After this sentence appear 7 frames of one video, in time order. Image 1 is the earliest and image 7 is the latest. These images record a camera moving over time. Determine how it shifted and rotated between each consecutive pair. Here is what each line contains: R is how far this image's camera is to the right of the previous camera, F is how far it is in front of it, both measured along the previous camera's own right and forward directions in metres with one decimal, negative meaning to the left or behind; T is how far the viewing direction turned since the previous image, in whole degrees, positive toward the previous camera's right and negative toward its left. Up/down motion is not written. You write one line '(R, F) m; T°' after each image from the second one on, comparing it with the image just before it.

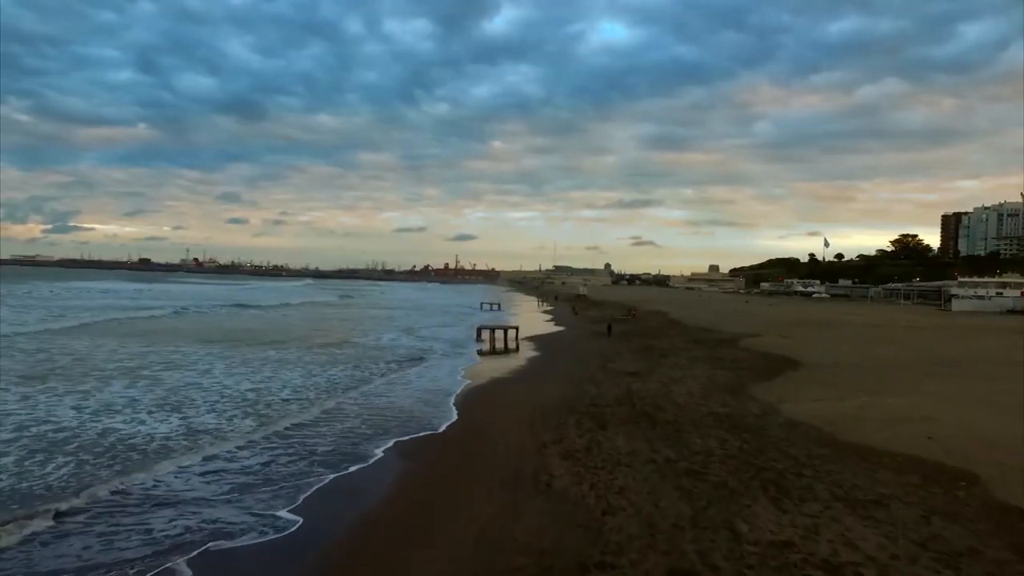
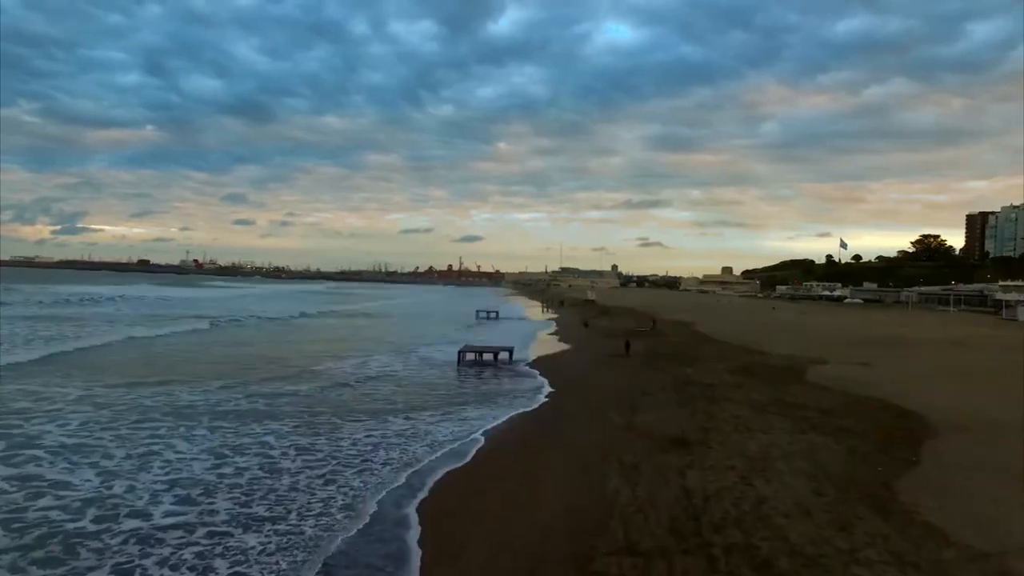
(+0.4, +5.3) m; -1°
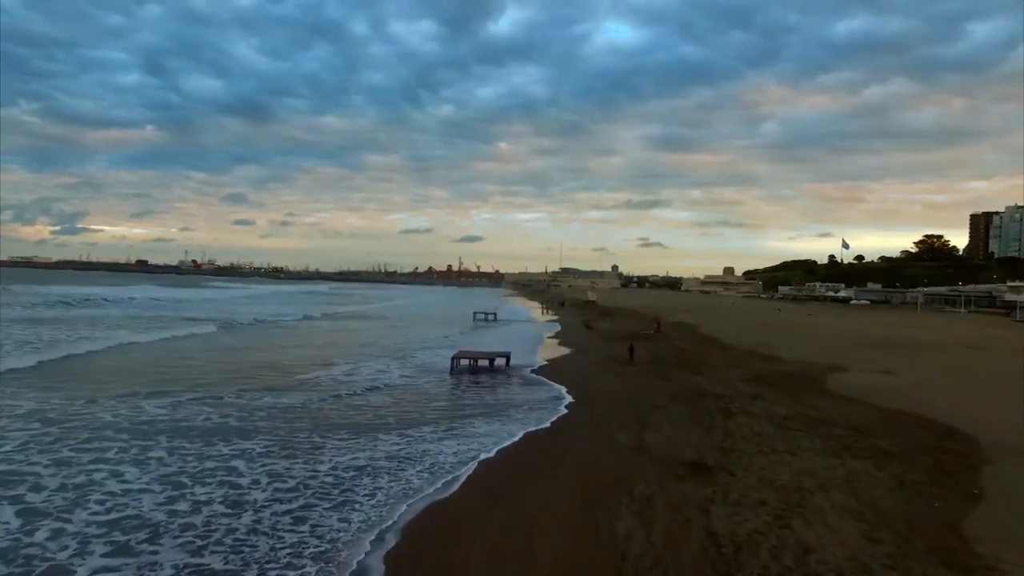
(+0.1, +1.2) m; 0°
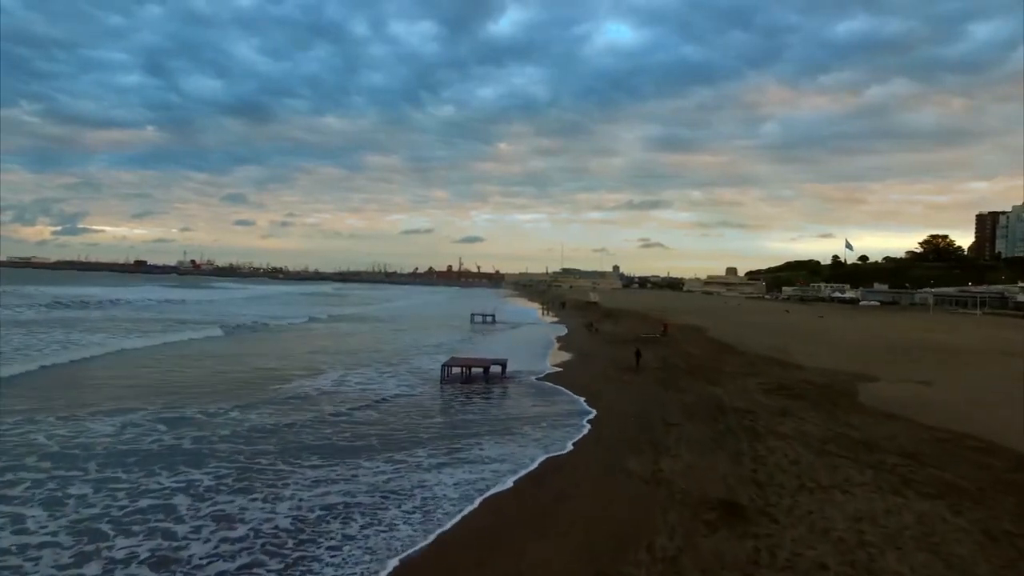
(+0.1, +1.4) m; 0°
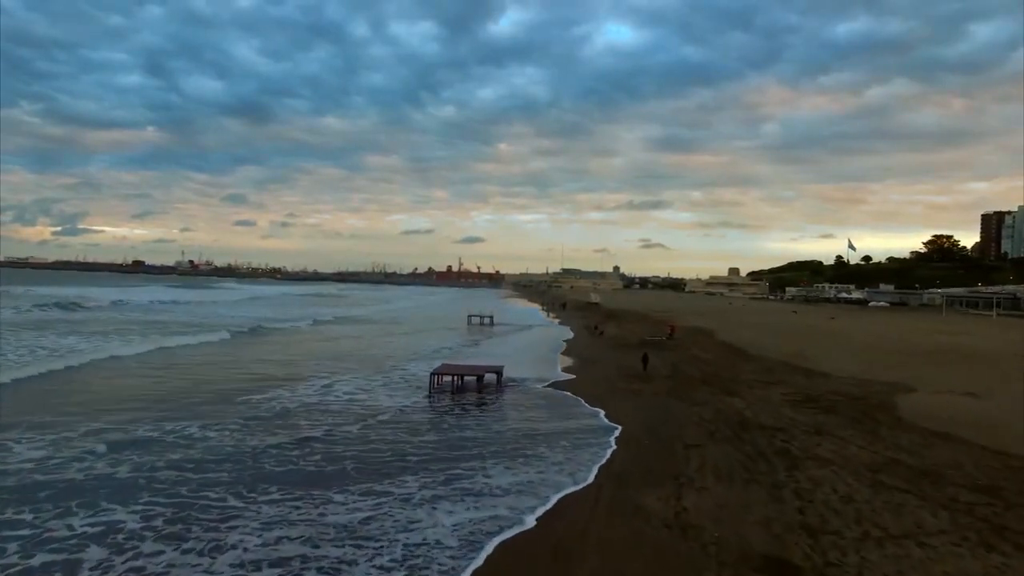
(+0.1, +1.5) m; 0°
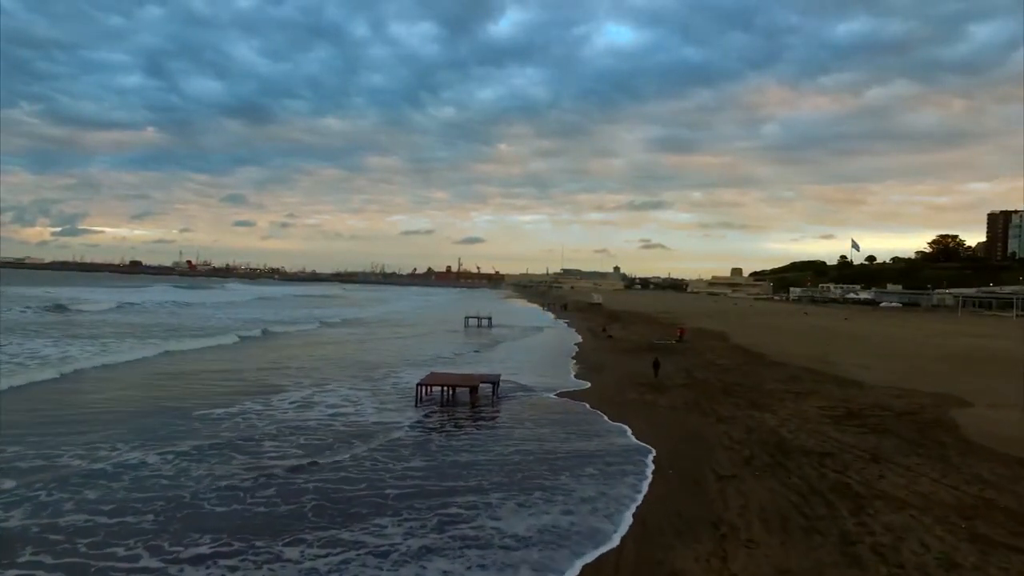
(0.0, +1.7) m; 0°
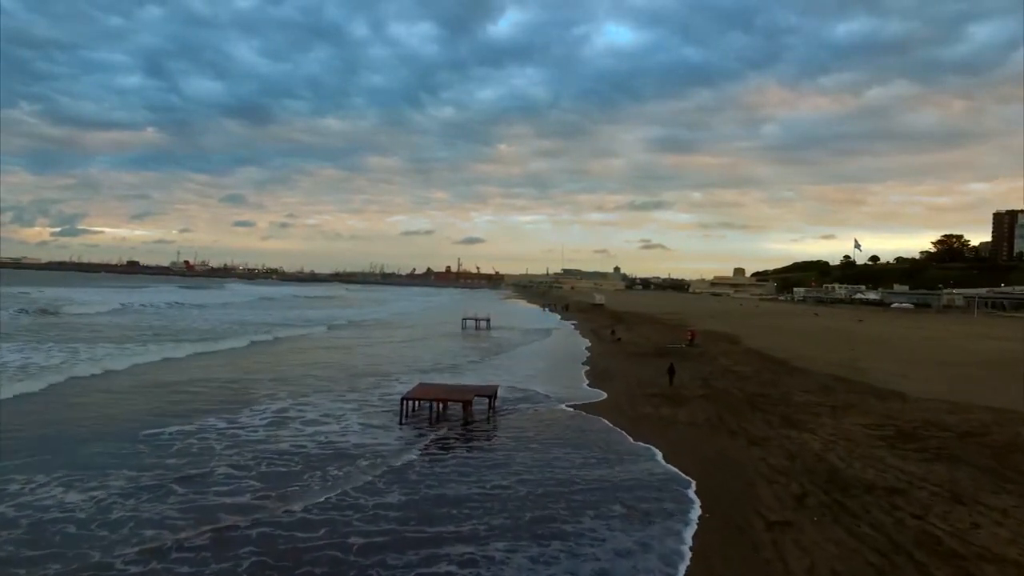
(0.0, +1.5) m; 0°
